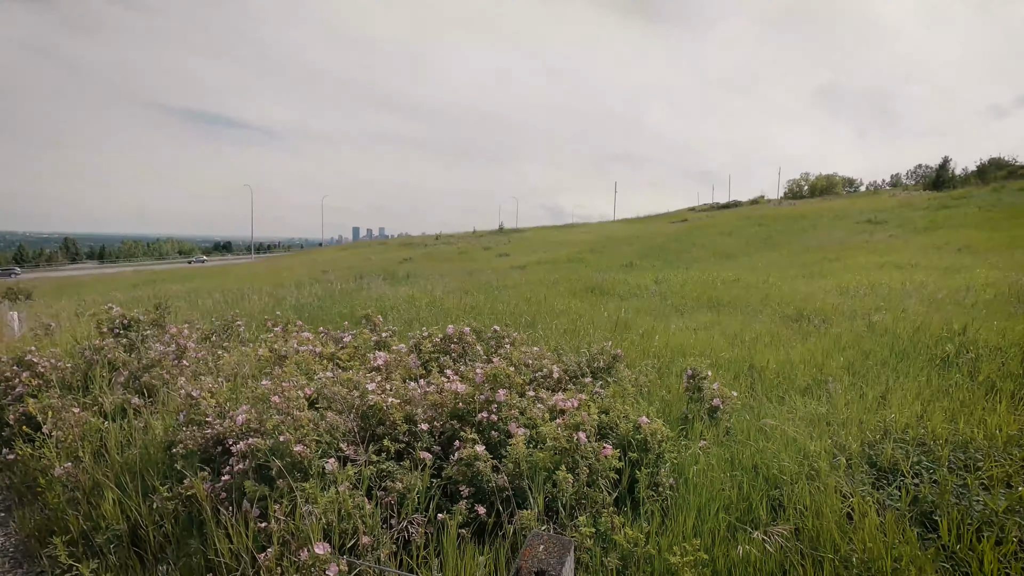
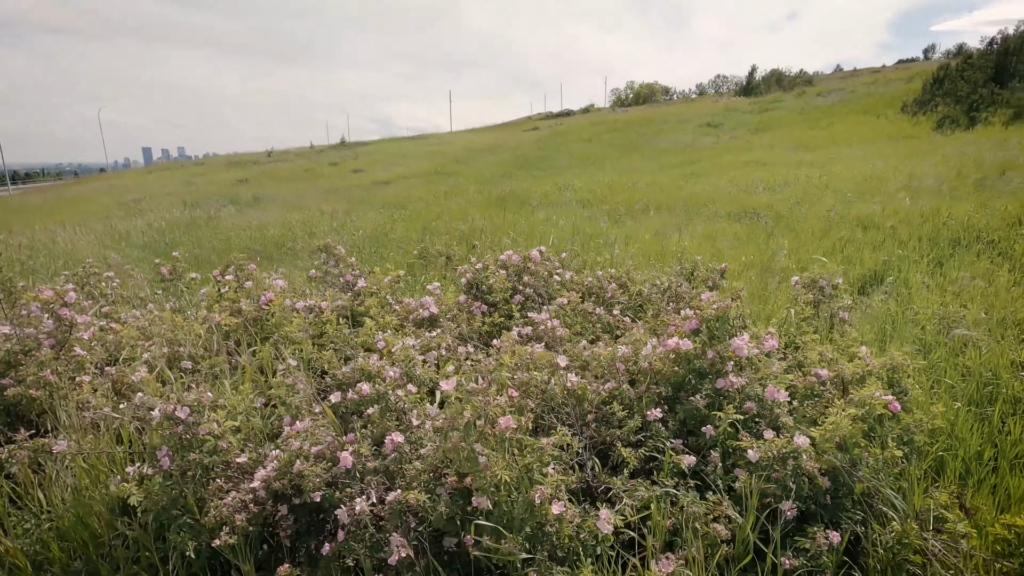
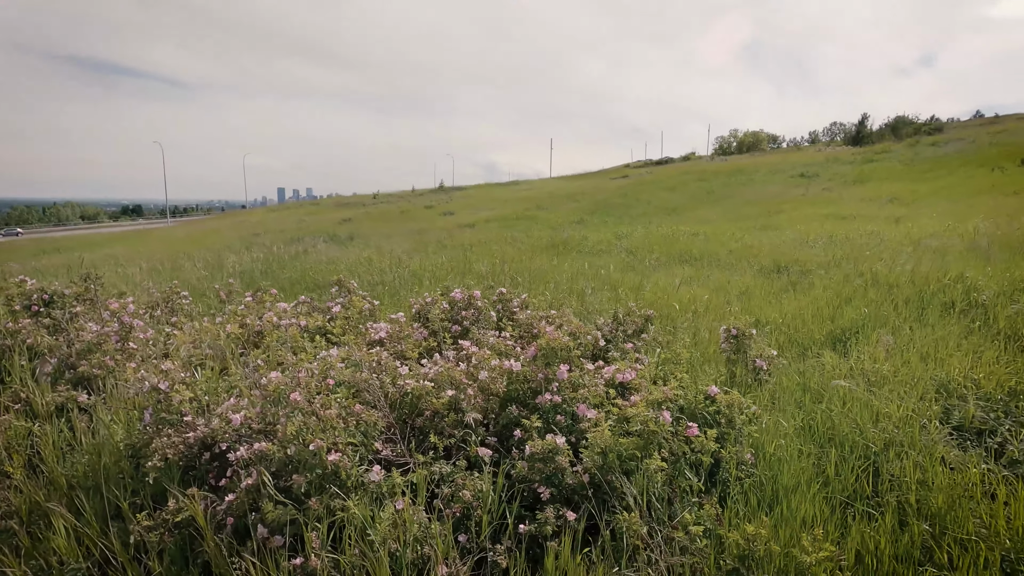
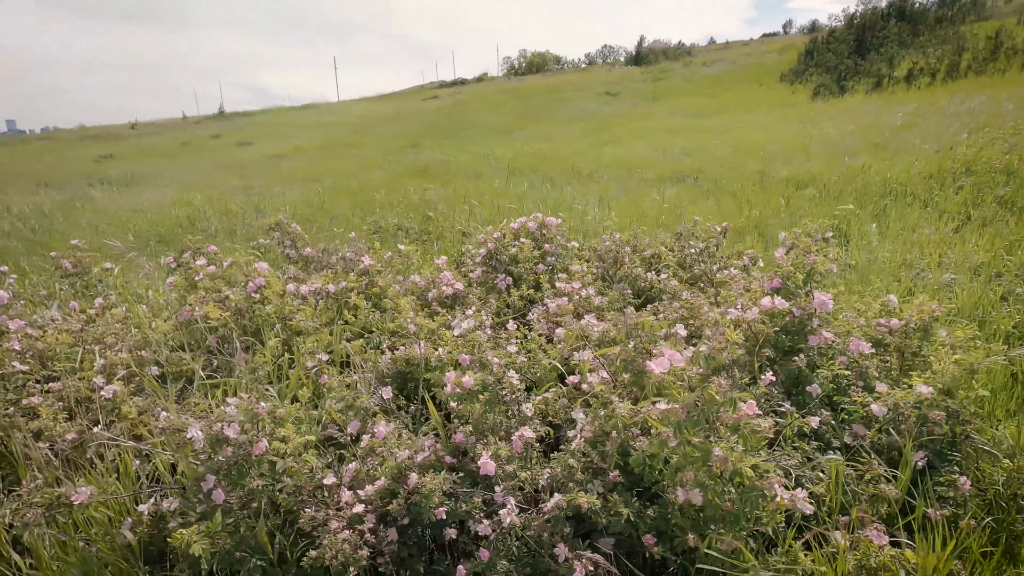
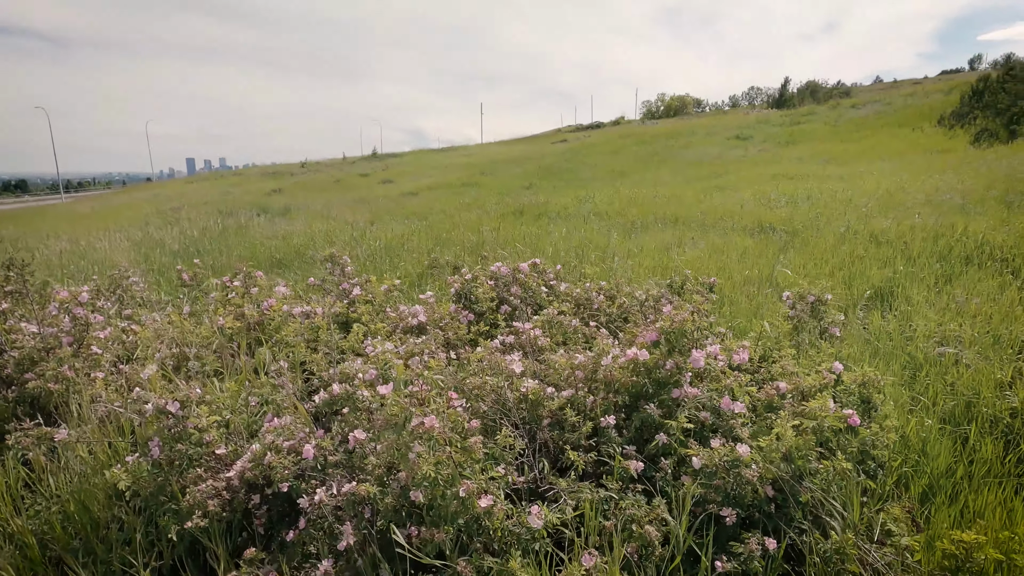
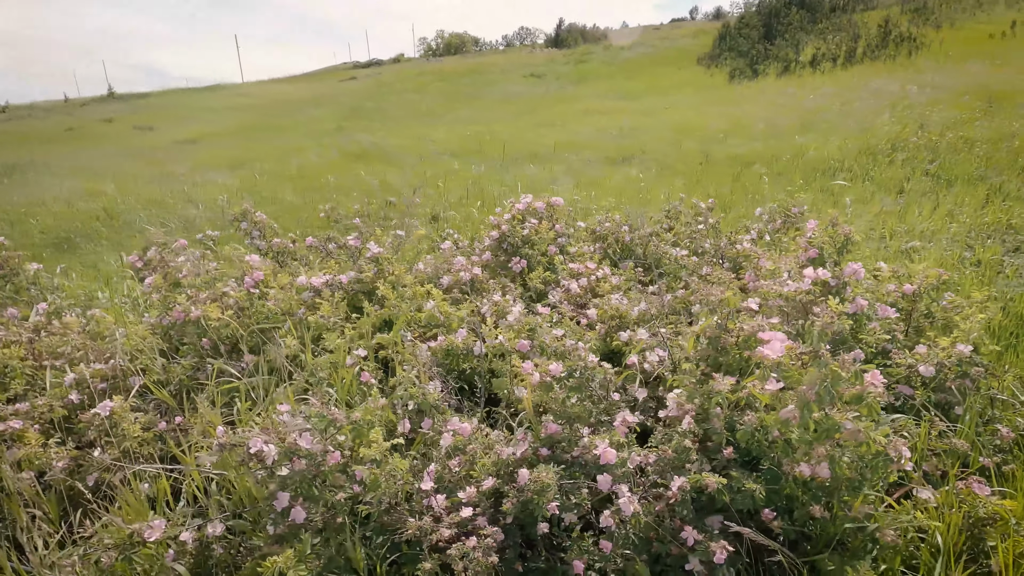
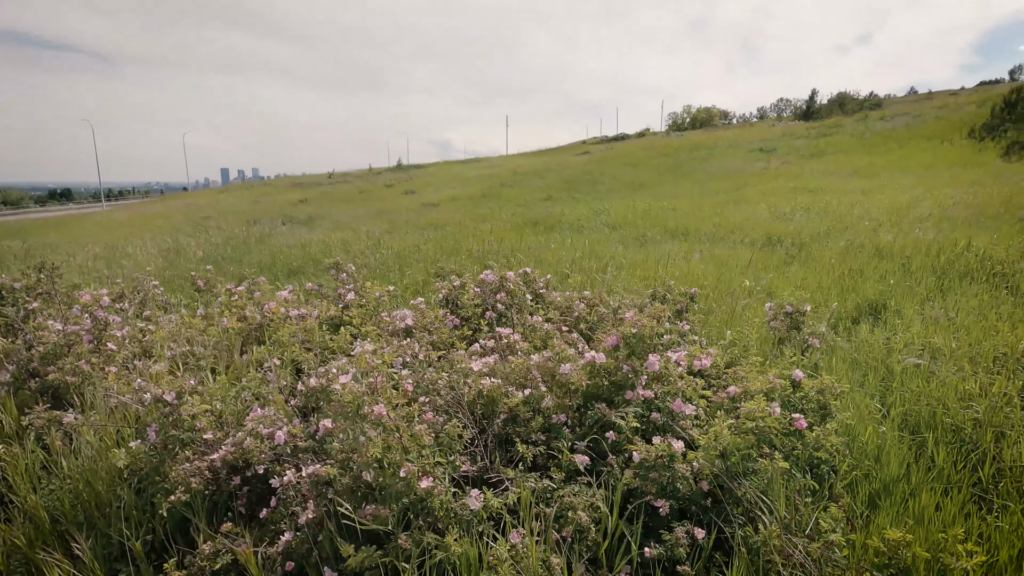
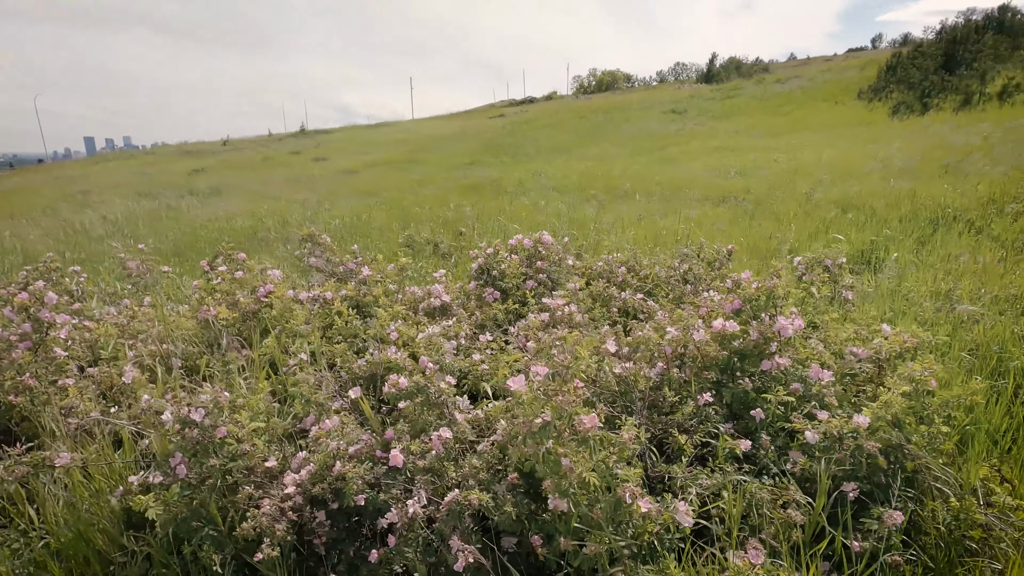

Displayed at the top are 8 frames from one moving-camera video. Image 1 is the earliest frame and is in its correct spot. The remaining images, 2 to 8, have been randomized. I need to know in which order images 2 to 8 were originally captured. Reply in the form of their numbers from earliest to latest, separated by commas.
3, 7, 5, 2, 8, 4, 6
